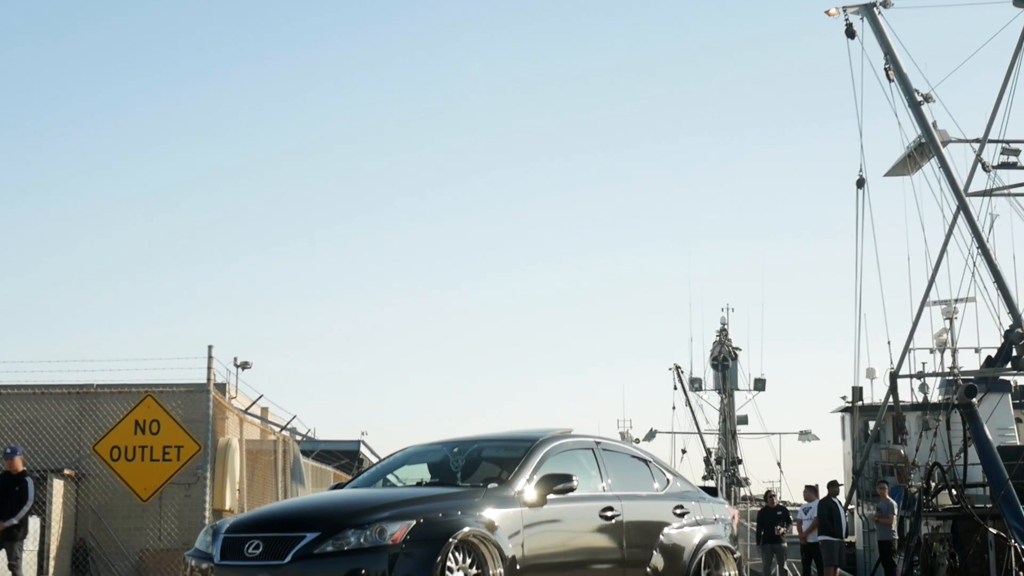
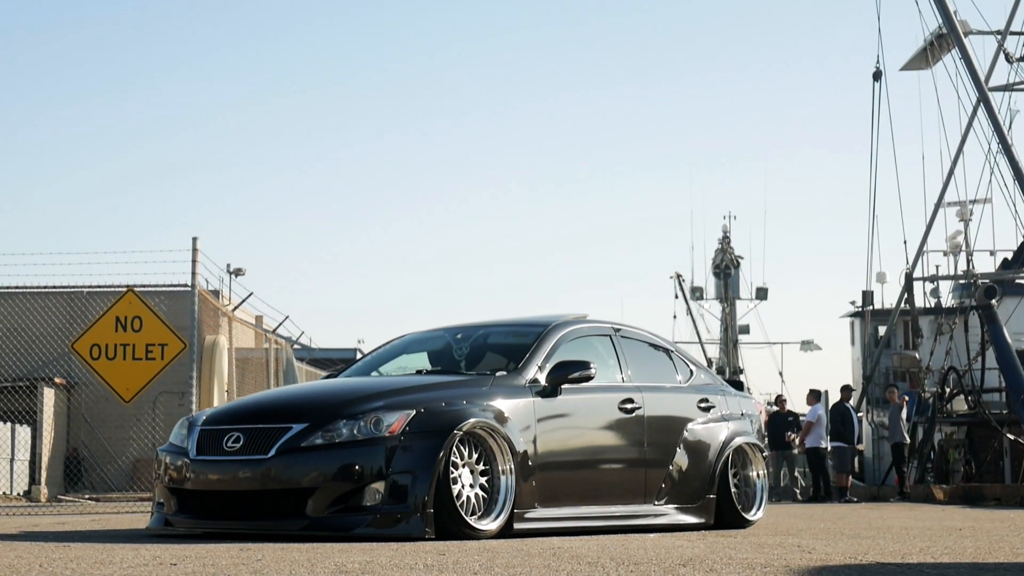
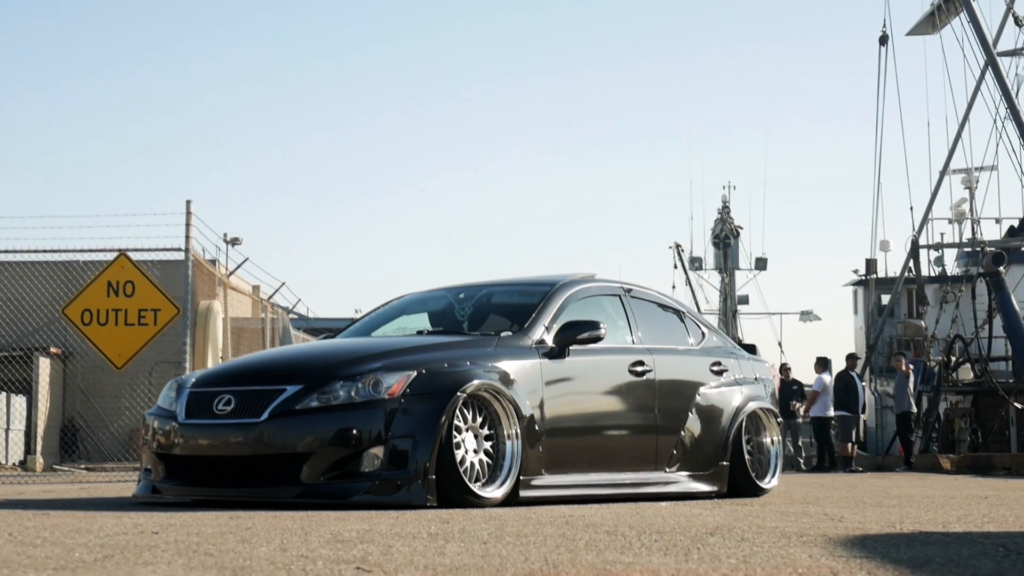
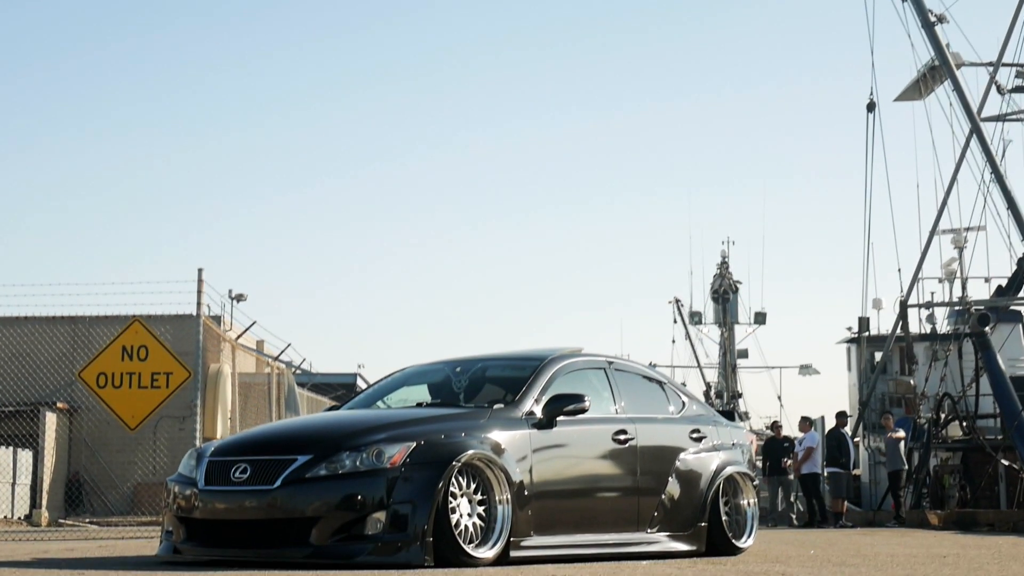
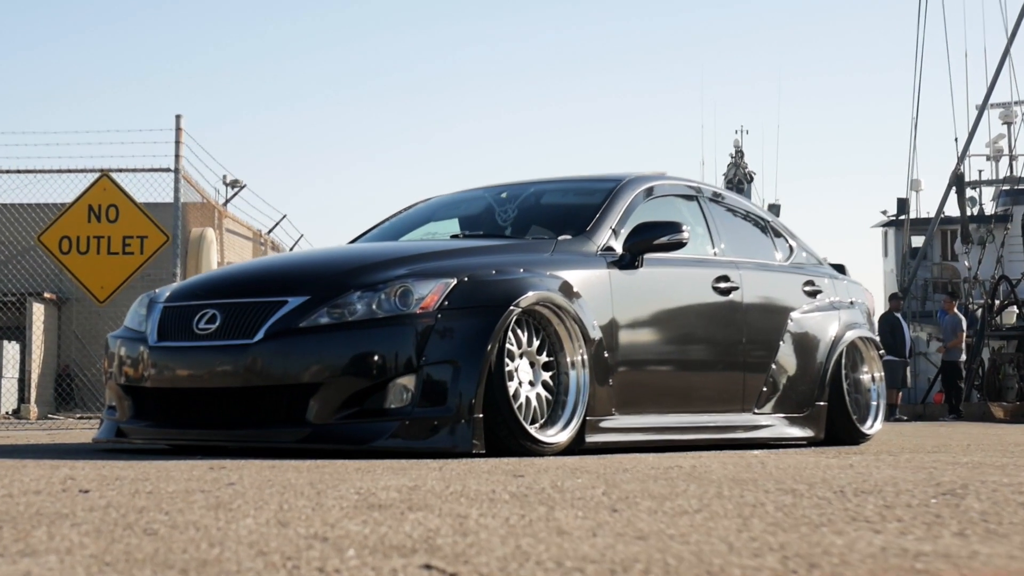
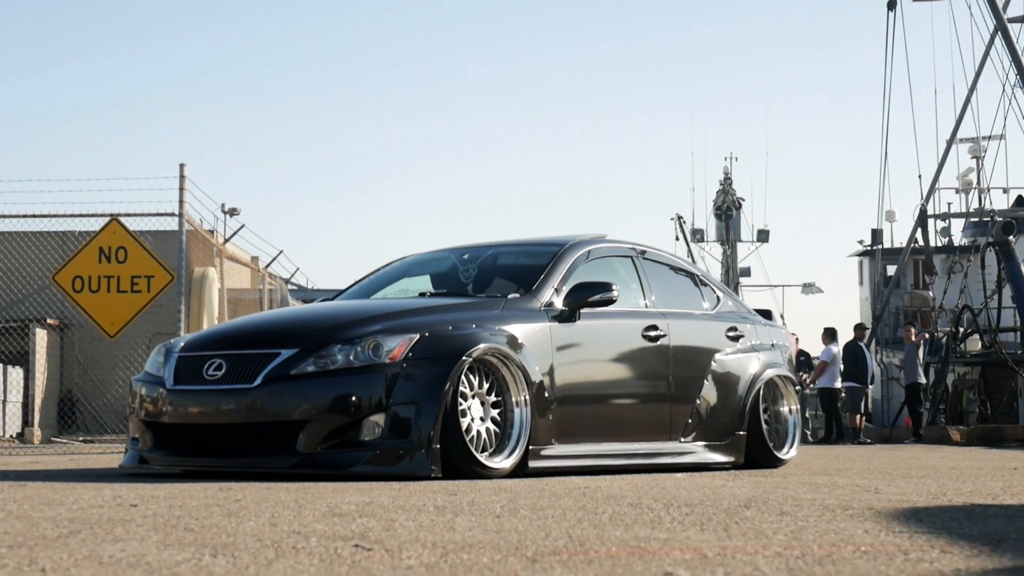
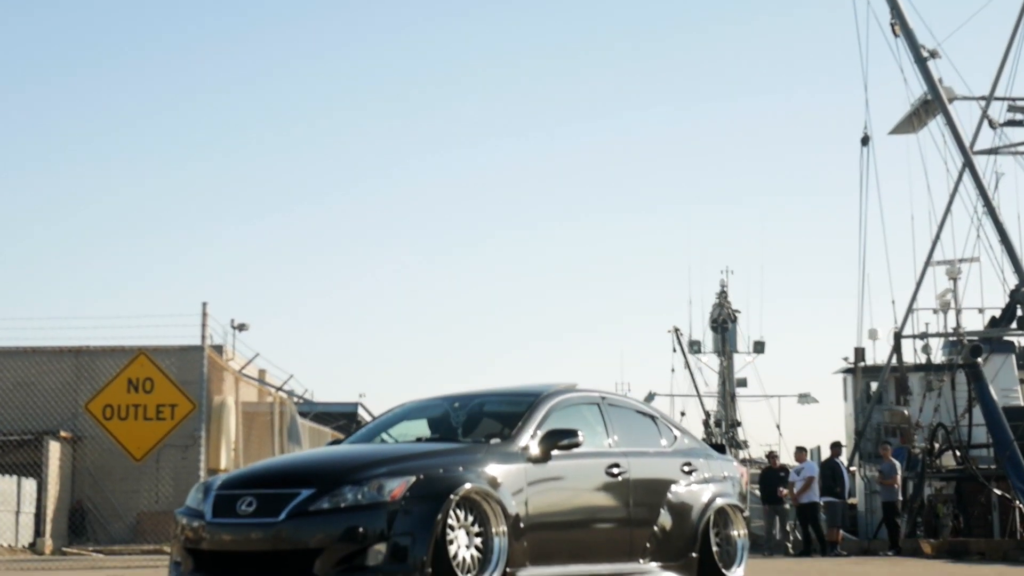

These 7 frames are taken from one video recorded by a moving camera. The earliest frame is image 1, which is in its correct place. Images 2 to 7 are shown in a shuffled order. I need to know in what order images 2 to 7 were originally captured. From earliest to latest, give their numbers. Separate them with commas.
7, 4, 2, 3, 6, 5
